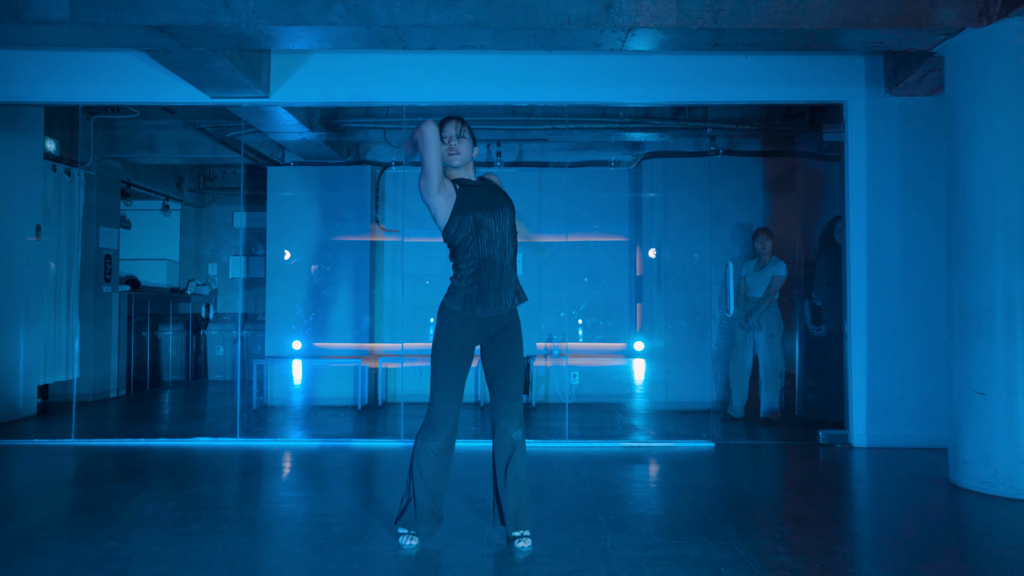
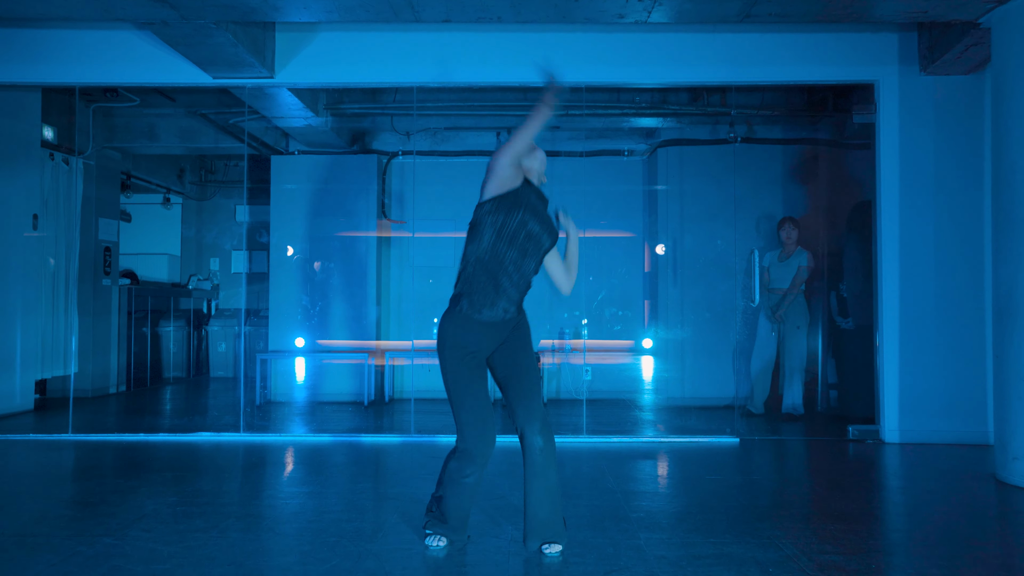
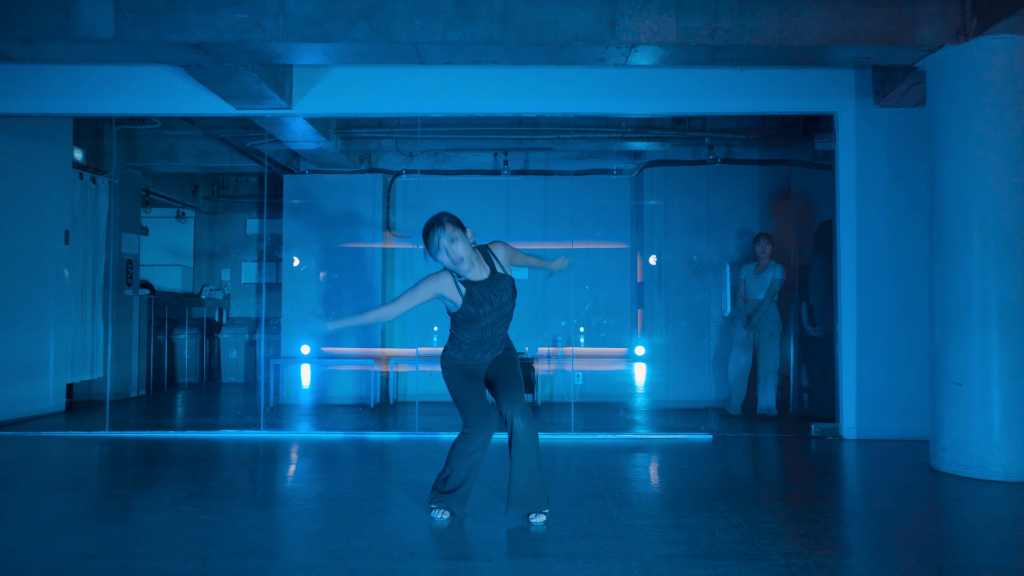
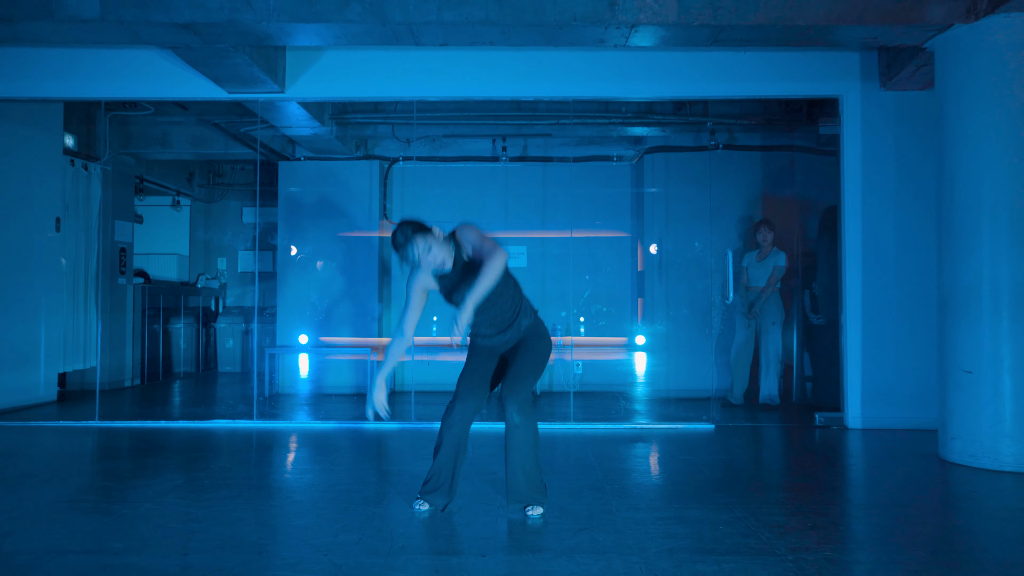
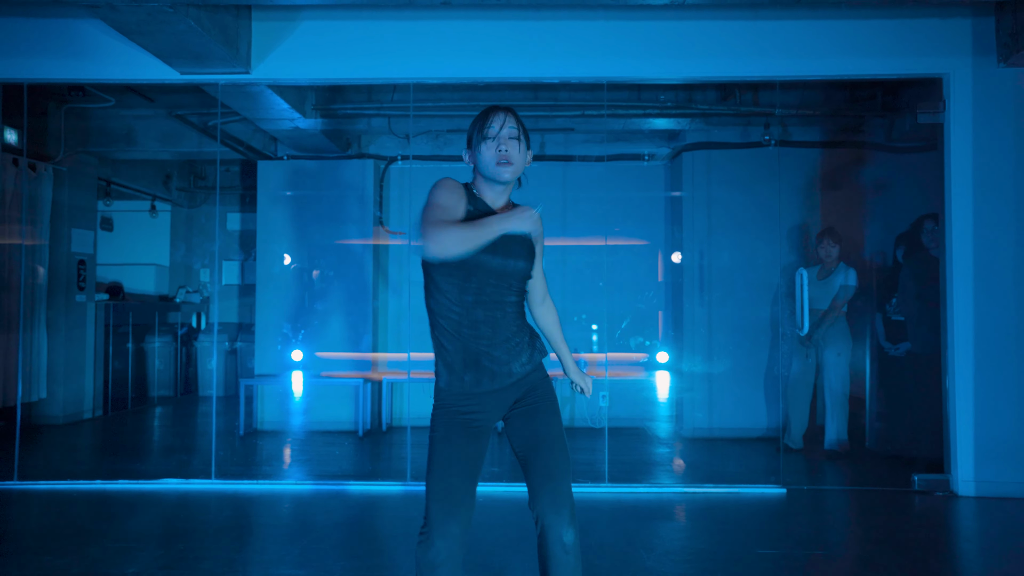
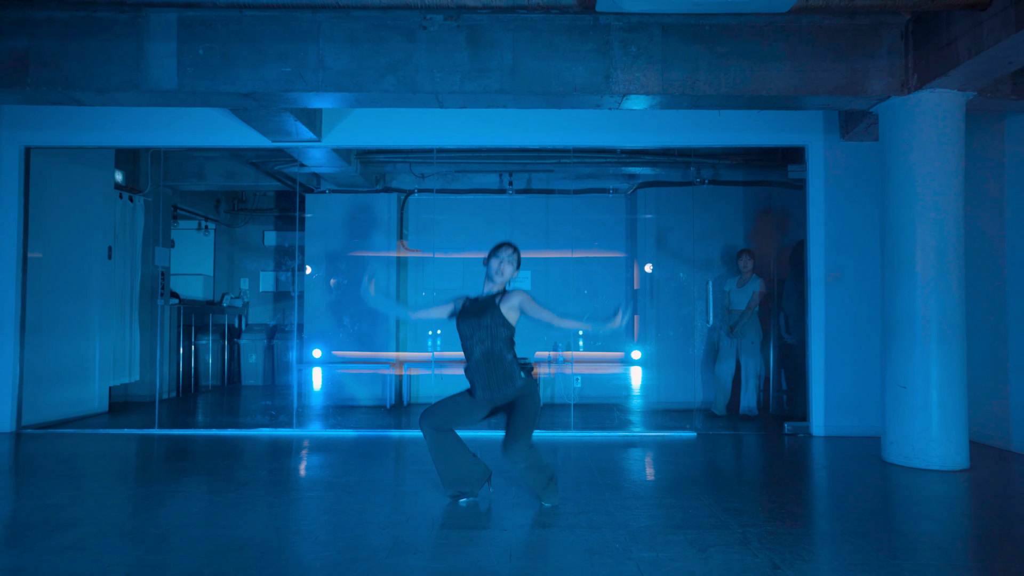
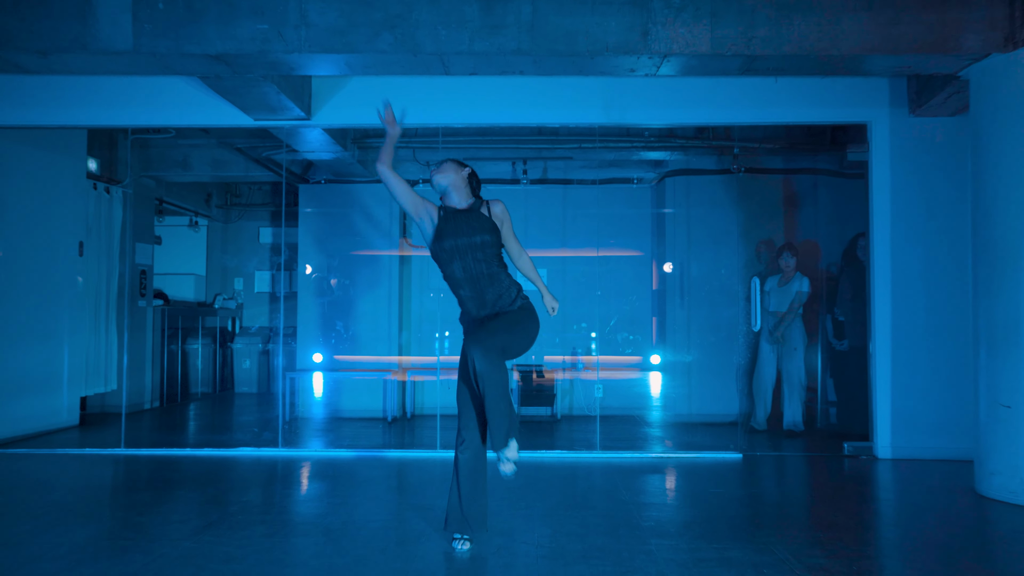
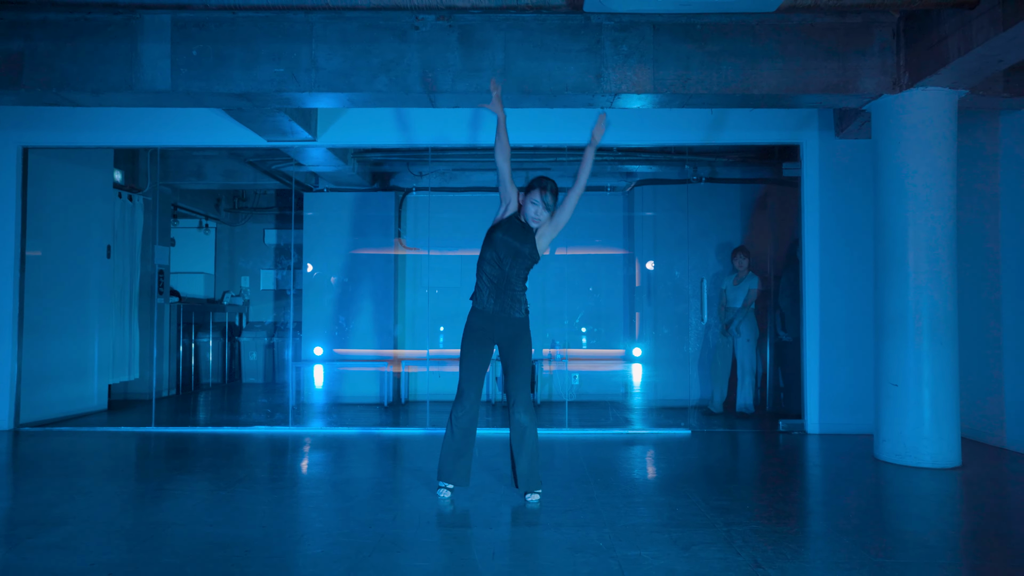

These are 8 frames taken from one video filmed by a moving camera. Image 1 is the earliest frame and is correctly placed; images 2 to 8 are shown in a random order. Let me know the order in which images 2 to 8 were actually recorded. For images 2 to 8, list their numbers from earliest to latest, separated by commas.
5, 7, 8, 4, 2, 3, 6
